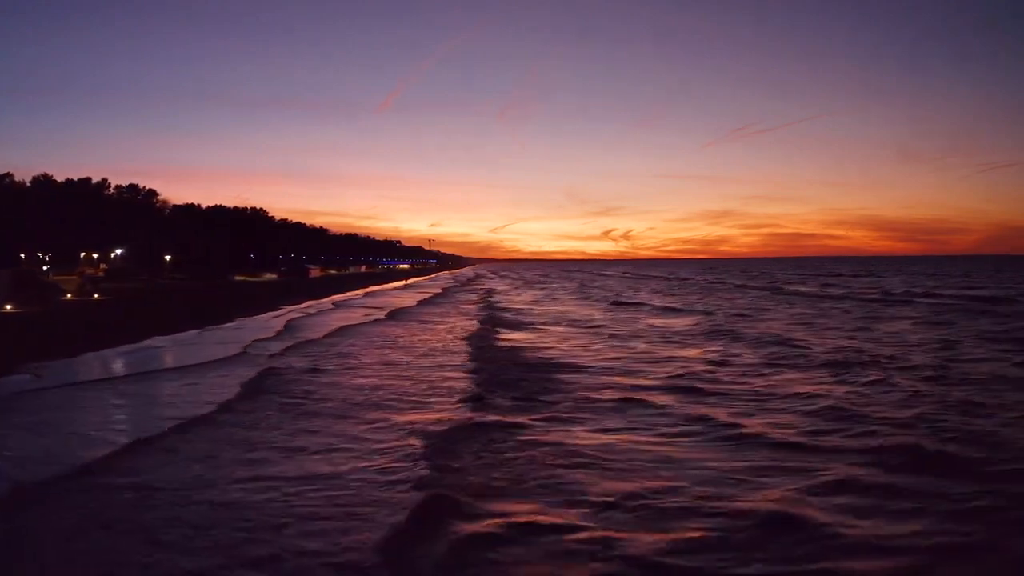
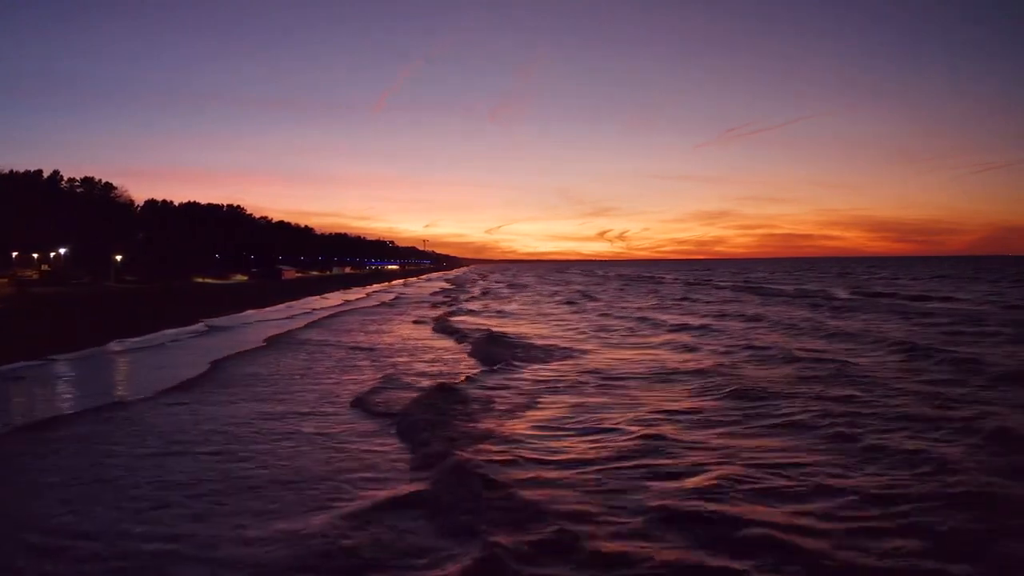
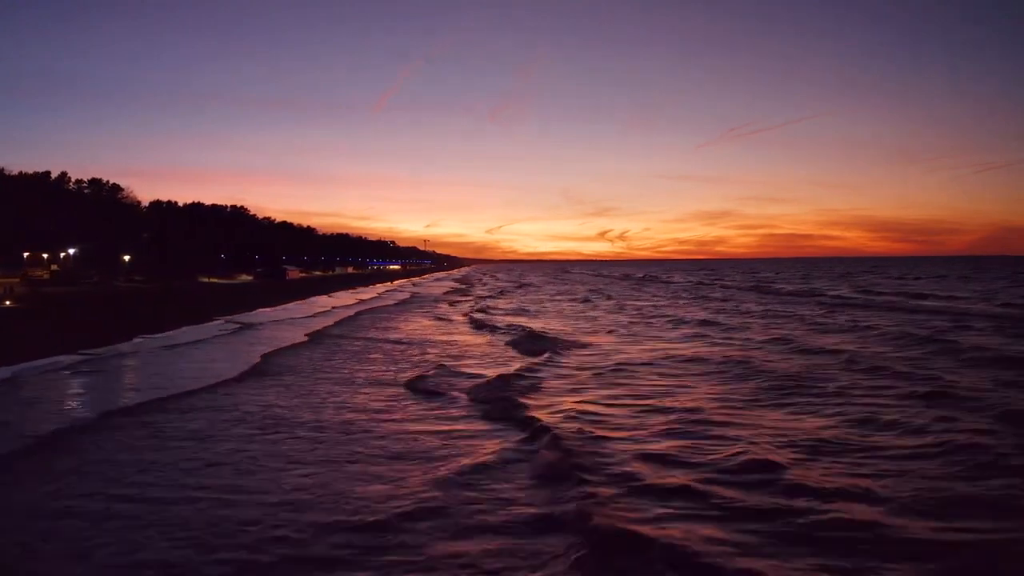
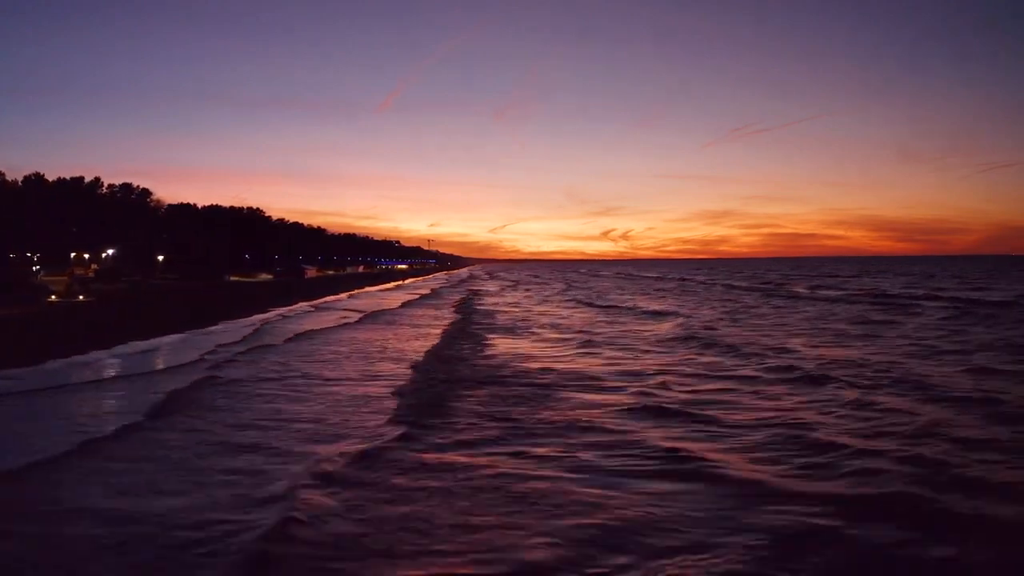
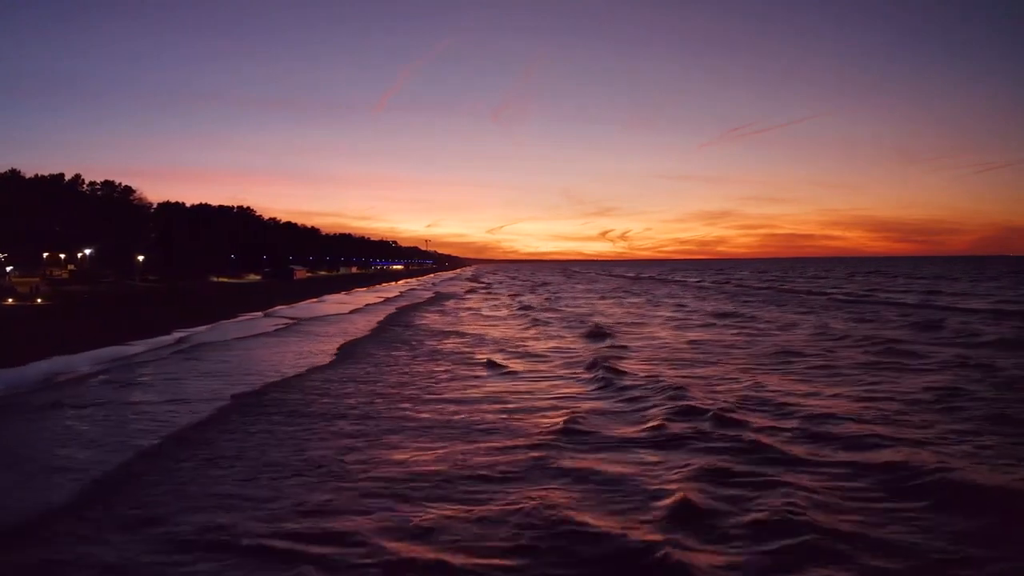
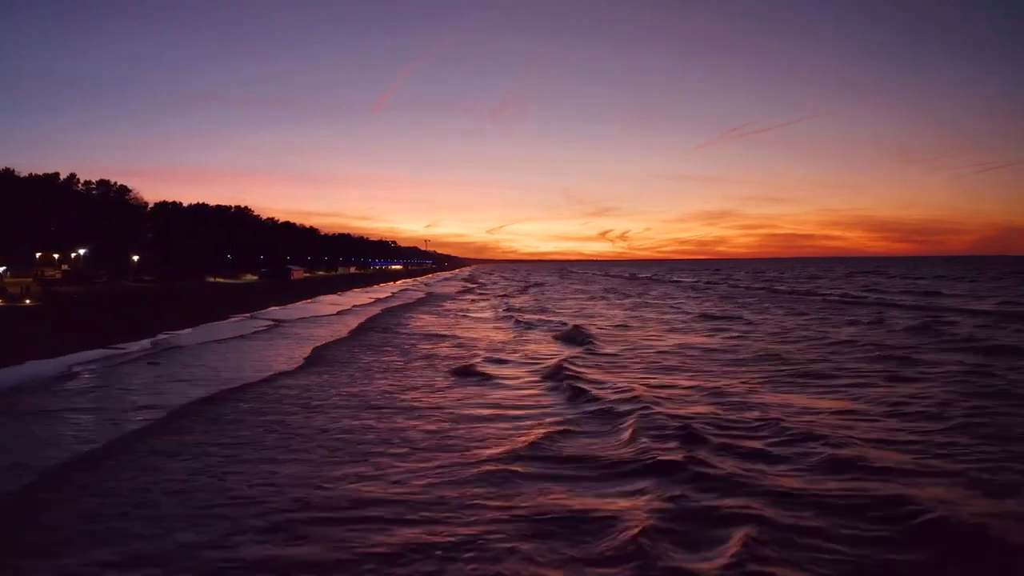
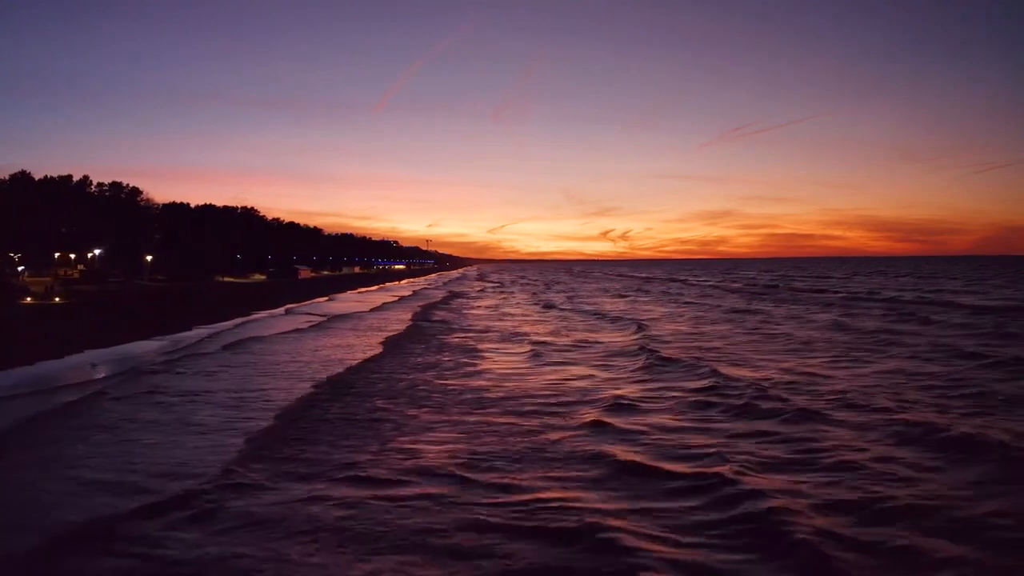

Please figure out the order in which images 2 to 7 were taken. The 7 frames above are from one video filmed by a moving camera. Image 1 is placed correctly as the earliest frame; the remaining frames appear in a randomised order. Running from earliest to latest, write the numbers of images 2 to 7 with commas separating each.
4, 7, 5, 6, 3, 2
